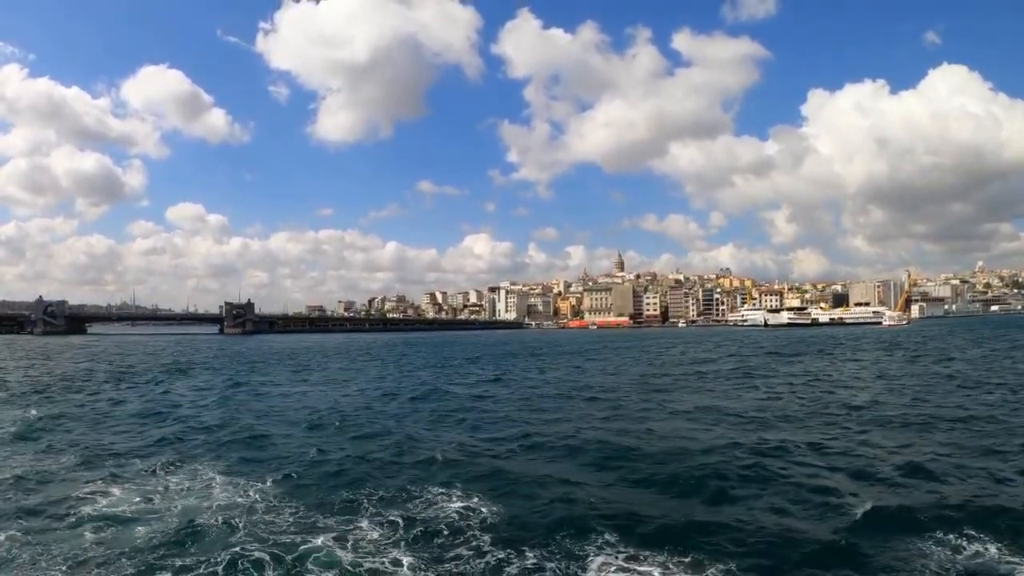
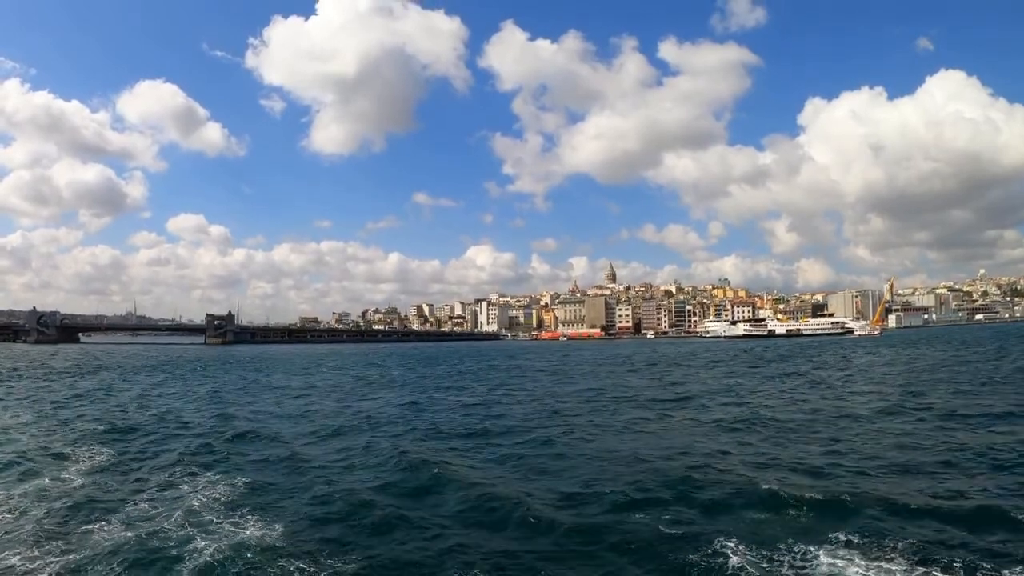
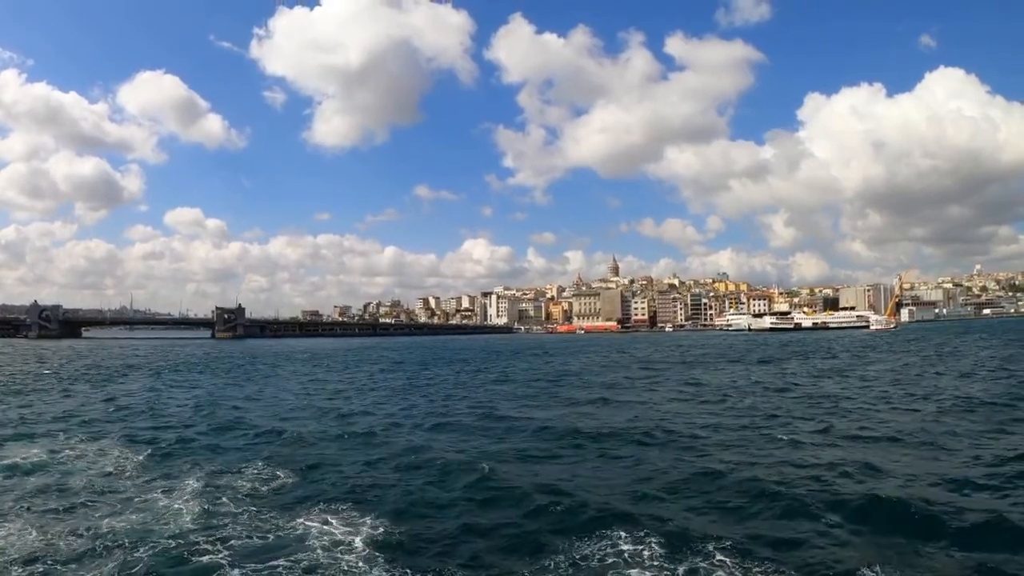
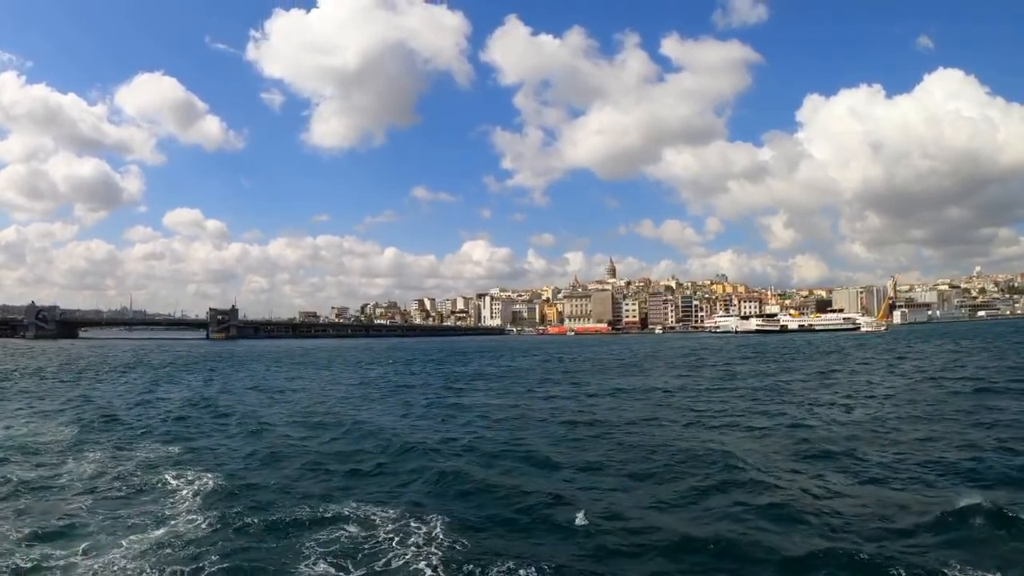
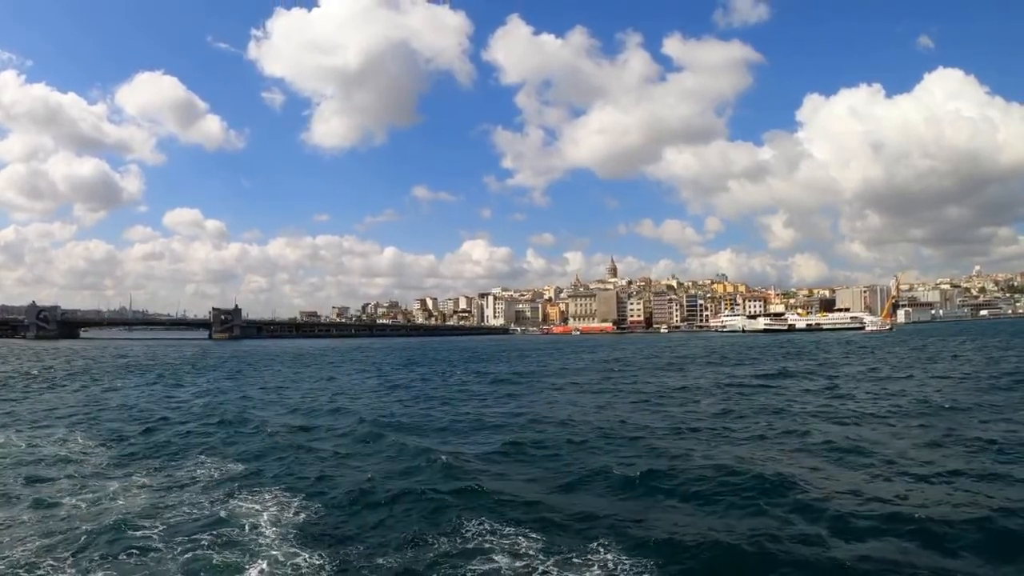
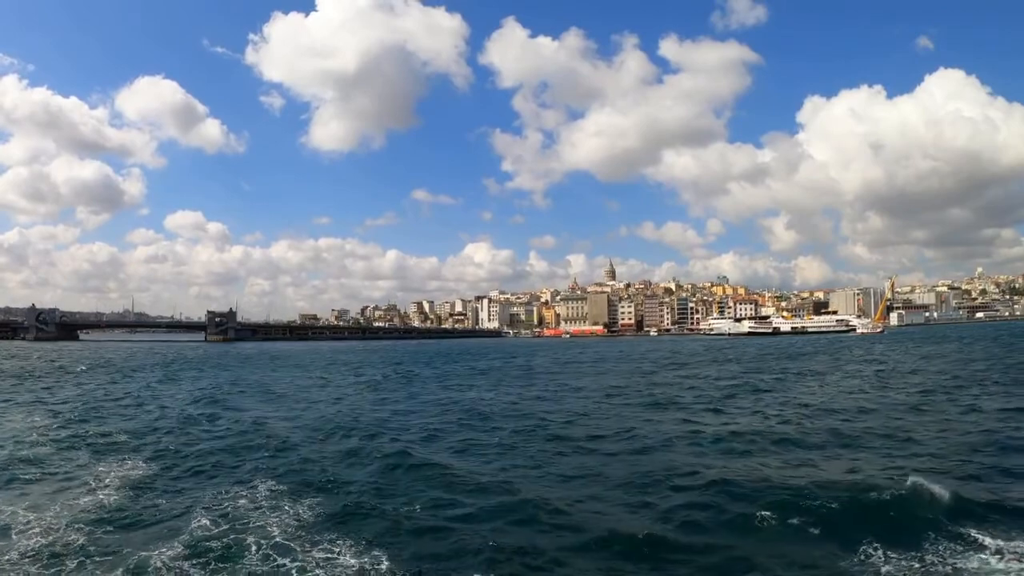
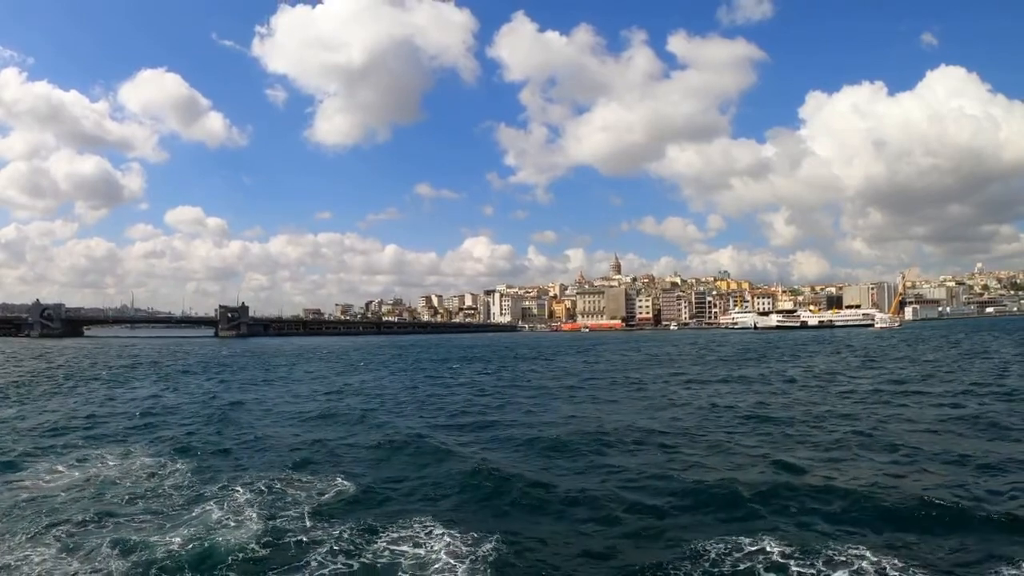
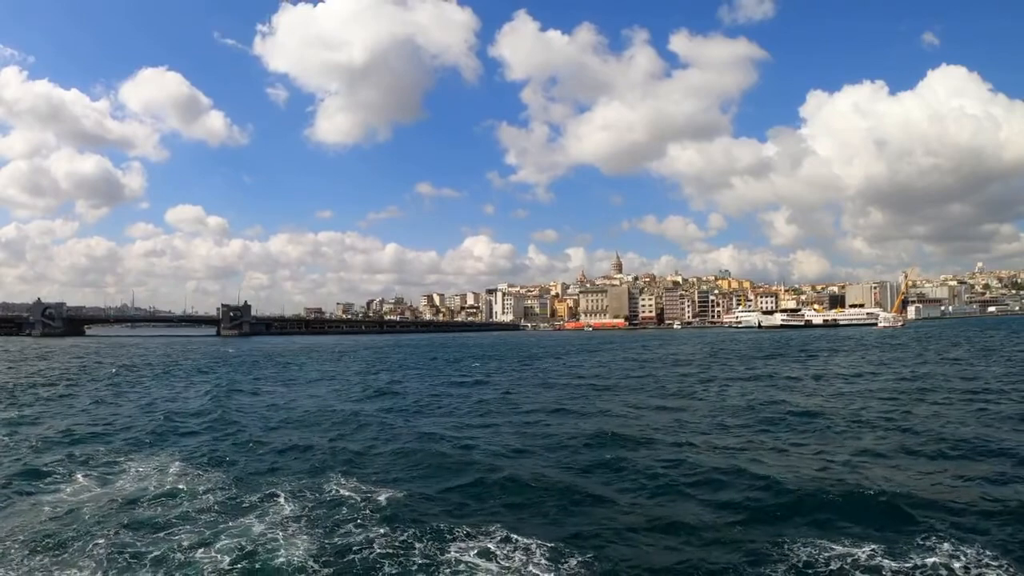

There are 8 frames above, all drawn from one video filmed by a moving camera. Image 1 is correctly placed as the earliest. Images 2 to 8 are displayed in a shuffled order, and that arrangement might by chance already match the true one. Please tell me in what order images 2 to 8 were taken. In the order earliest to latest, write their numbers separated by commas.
8, 7, 3, 5, 4, 6, 2
